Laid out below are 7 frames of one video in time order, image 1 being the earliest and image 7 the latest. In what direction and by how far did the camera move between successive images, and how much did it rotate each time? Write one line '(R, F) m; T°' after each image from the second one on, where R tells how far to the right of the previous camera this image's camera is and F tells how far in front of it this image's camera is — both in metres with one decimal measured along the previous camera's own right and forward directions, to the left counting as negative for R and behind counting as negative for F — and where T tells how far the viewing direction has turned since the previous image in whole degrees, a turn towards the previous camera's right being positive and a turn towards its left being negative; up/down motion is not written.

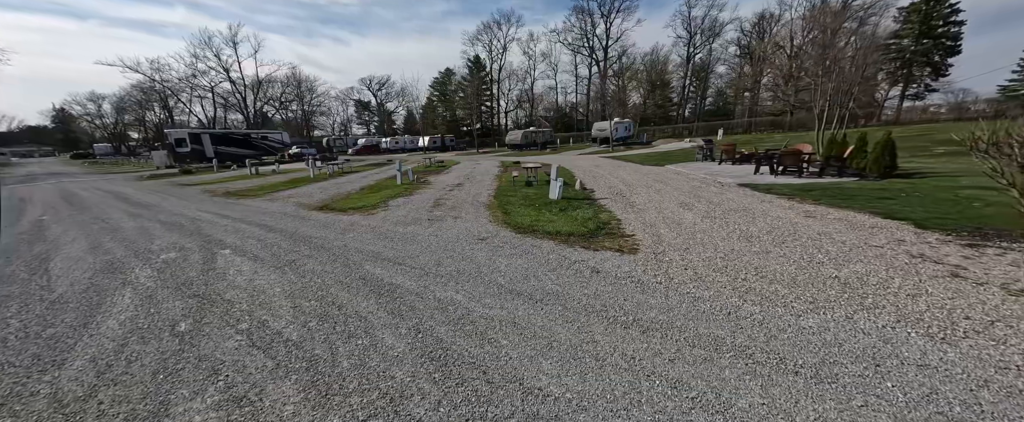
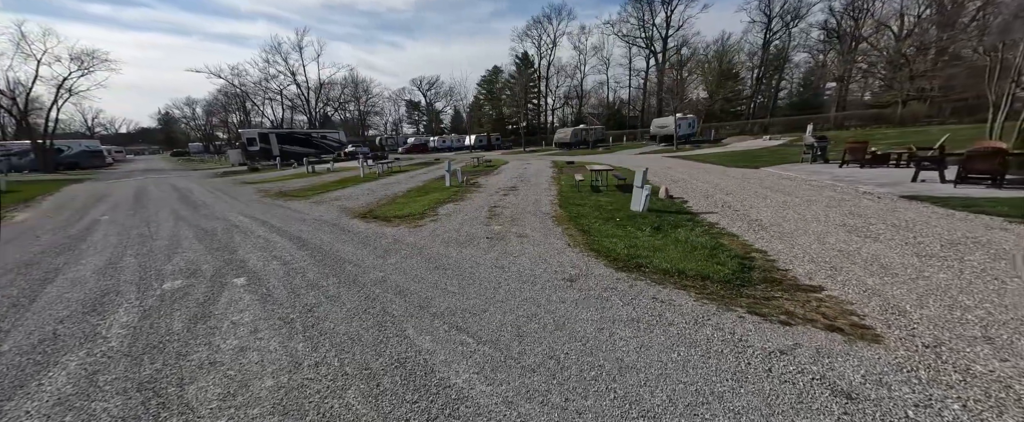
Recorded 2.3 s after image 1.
(-0.6, +1.6) m; -7°
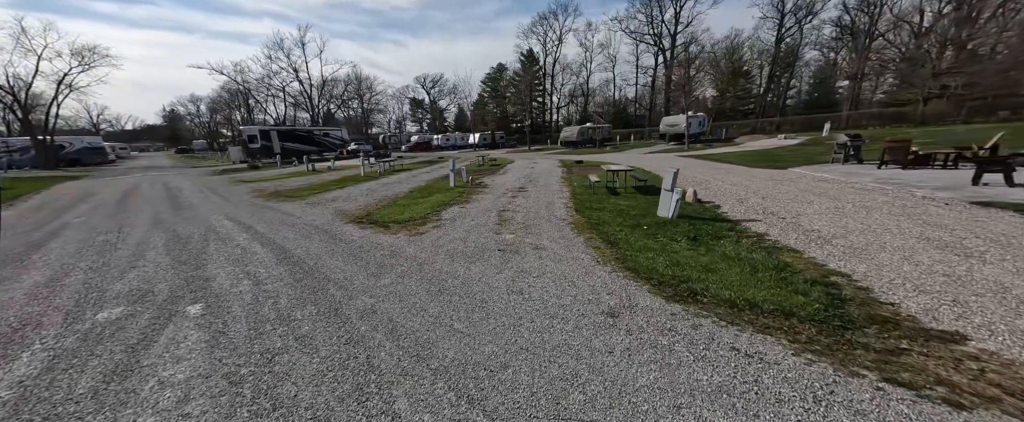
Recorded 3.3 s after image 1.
(-0.2, +0.9) m; 0°
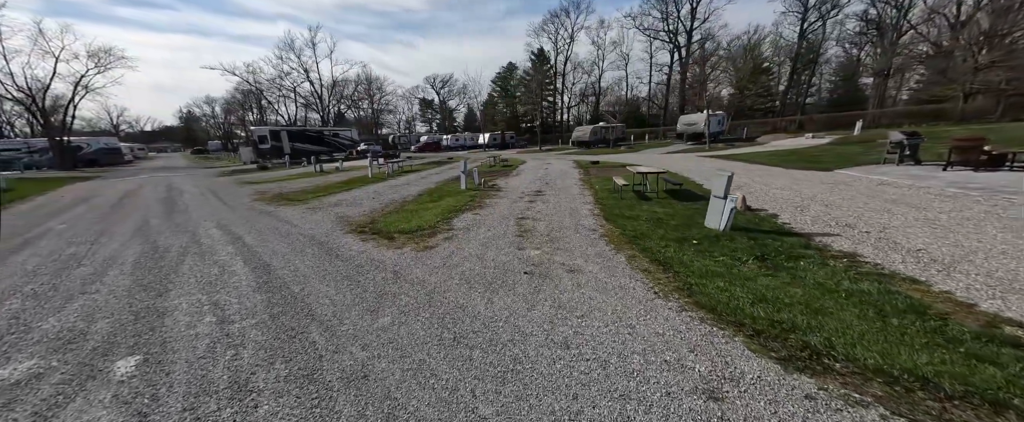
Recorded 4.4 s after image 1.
(-0.2, +0.9) m; -1°
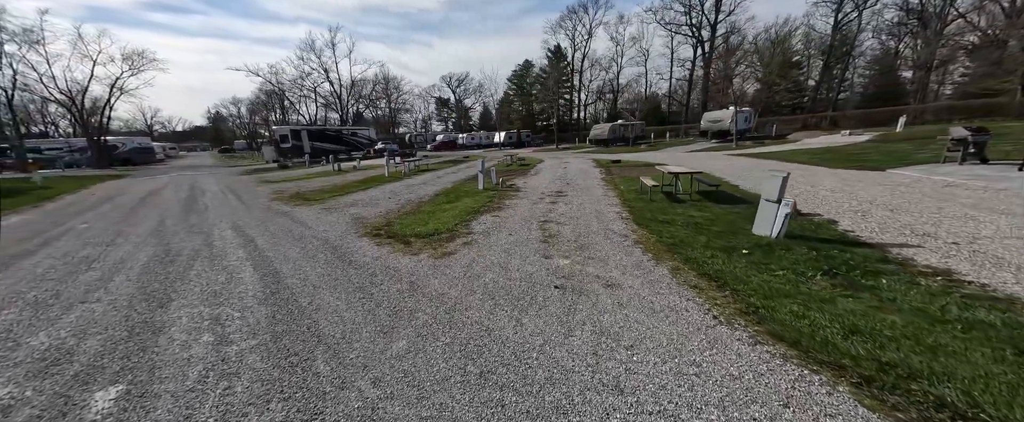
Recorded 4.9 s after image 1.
(-0.1, +0.5) m; -2°
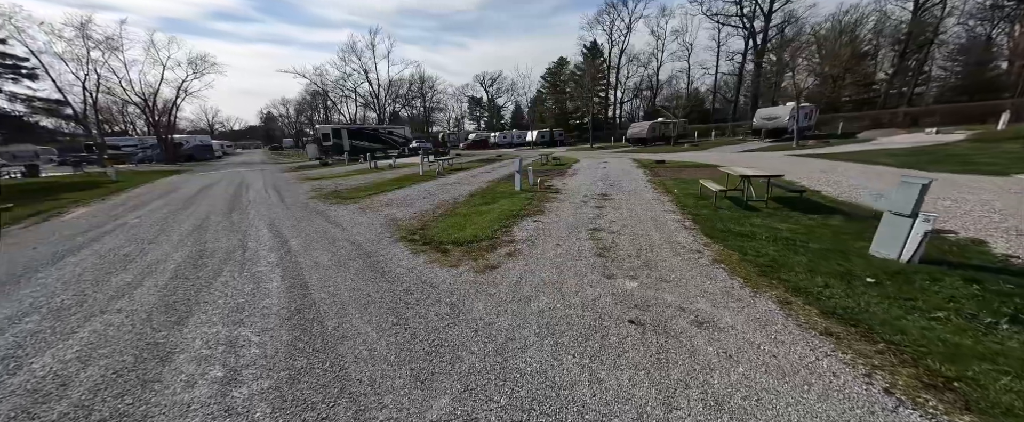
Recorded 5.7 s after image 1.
(-0.3, +0.7) m; -5°
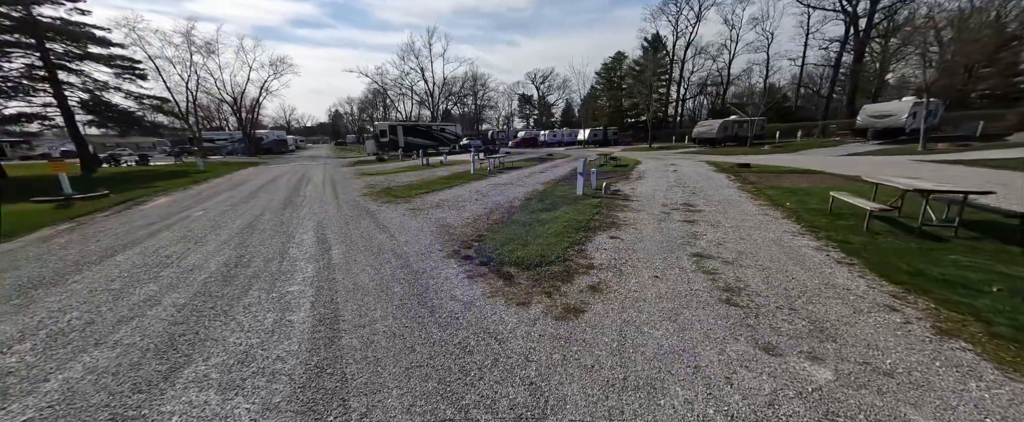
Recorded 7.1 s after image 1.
(-0.5, +1.3) m; -8°
